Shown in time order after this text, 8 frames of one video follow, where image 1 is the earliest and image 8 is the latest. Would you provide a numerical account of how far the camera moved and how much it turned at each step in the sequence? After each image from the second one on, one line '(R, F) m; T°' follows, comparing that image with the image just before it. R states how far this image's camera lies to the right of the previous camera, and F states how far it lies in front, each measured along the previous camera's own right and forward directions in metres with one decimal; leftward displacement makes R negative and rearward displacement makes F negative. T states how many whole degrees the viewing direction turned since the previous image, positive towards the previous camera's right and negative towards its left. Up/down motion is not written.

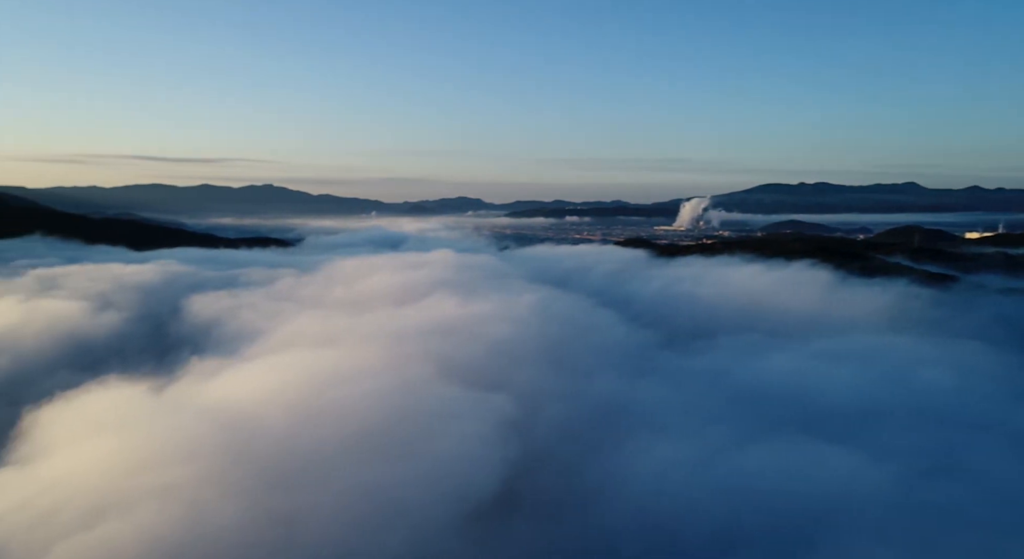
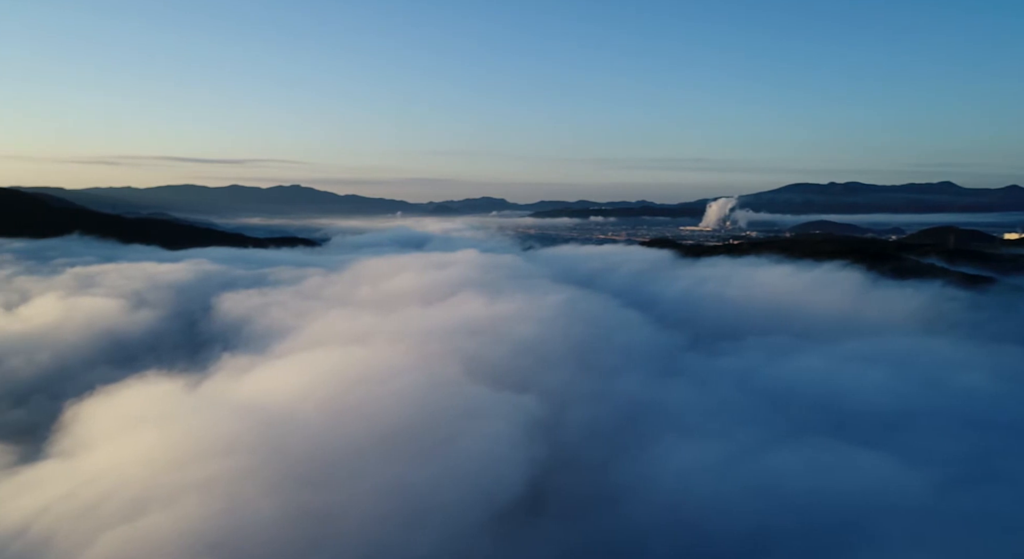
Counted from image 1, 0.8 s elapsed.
(-0.3, -0.3) m; -2°
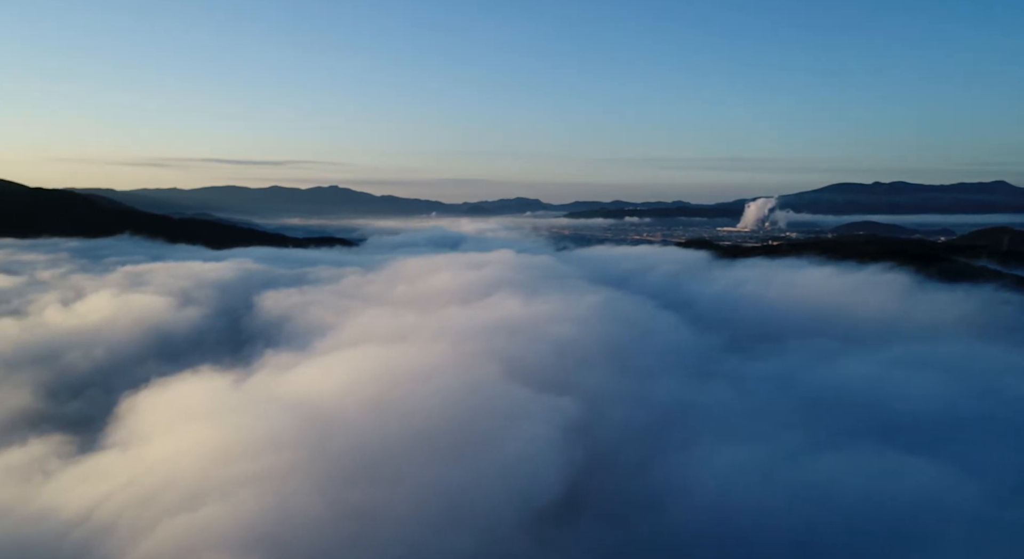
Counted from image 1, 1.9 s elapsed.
(-0.5, -0.4) m; -3°
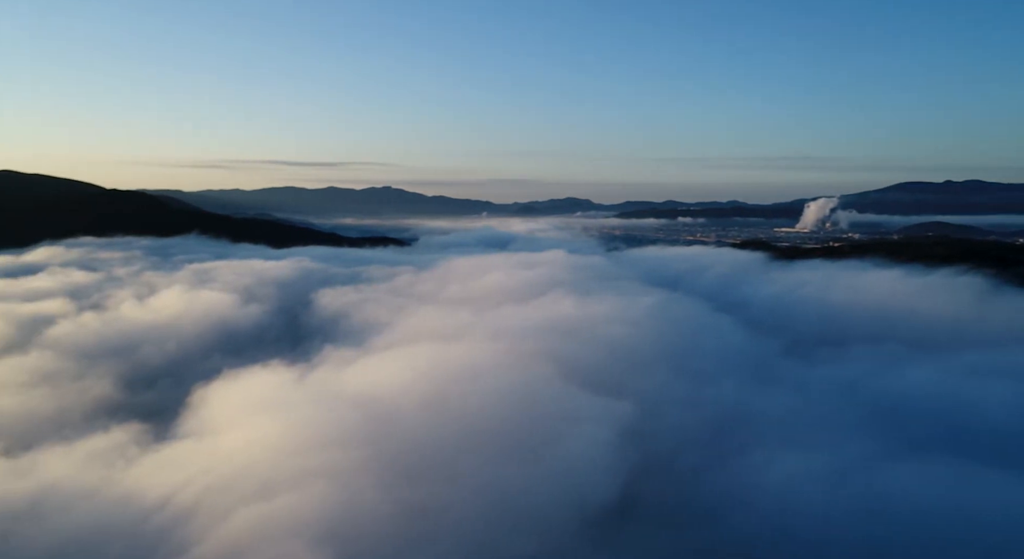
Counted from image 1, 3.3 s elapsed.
(-0.6, -0.4) m; -4°
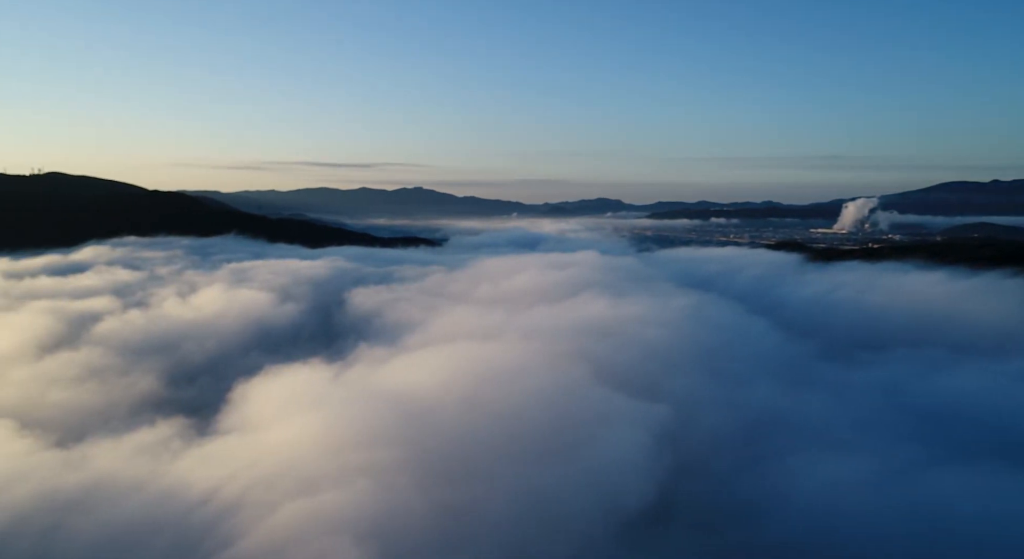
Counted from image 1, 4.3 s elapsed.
(-0.3, -0.1) m; -2°
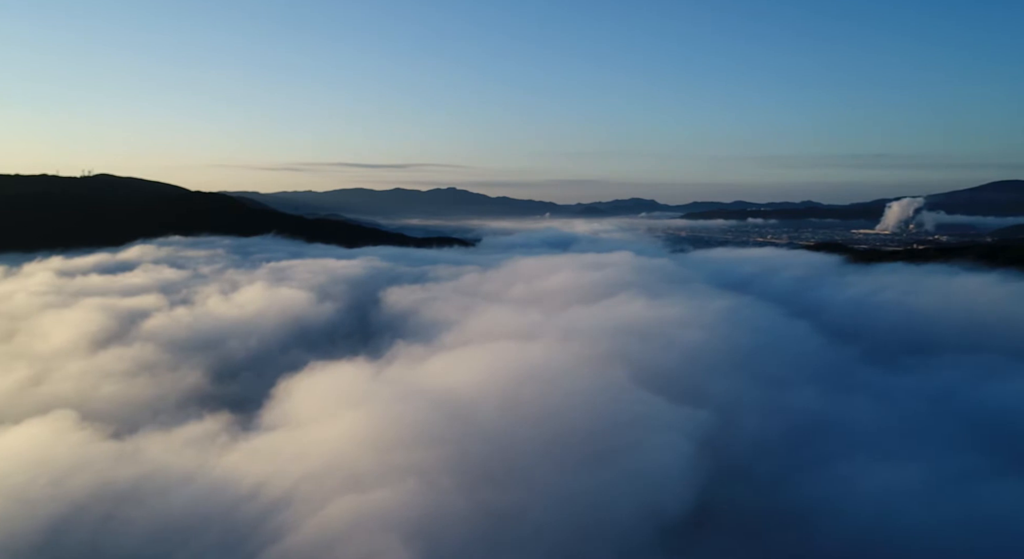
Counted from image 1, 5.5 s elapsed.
(-0.4, 0.0) m; -2°
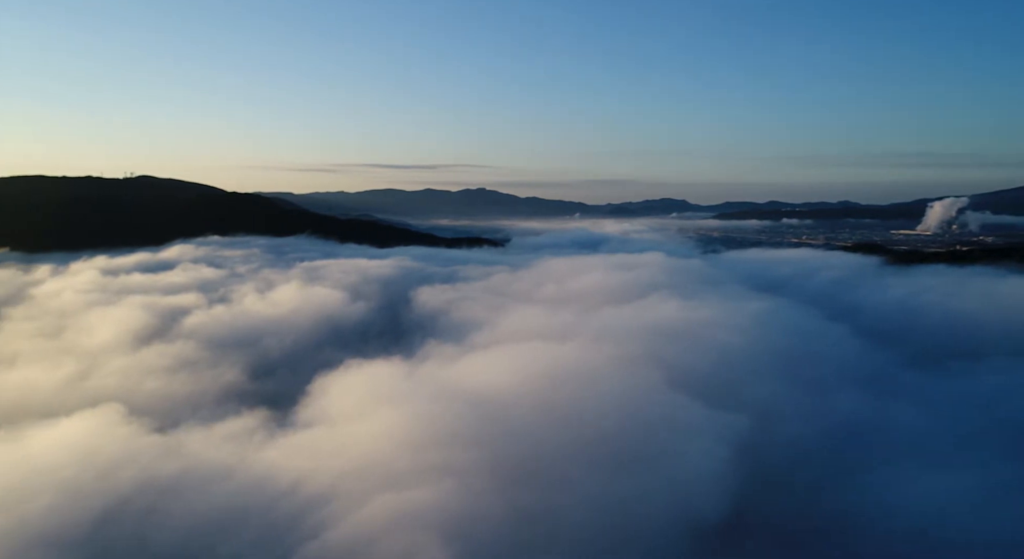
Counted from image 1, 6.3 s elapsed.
(-0.3, +0.1) m; -2°
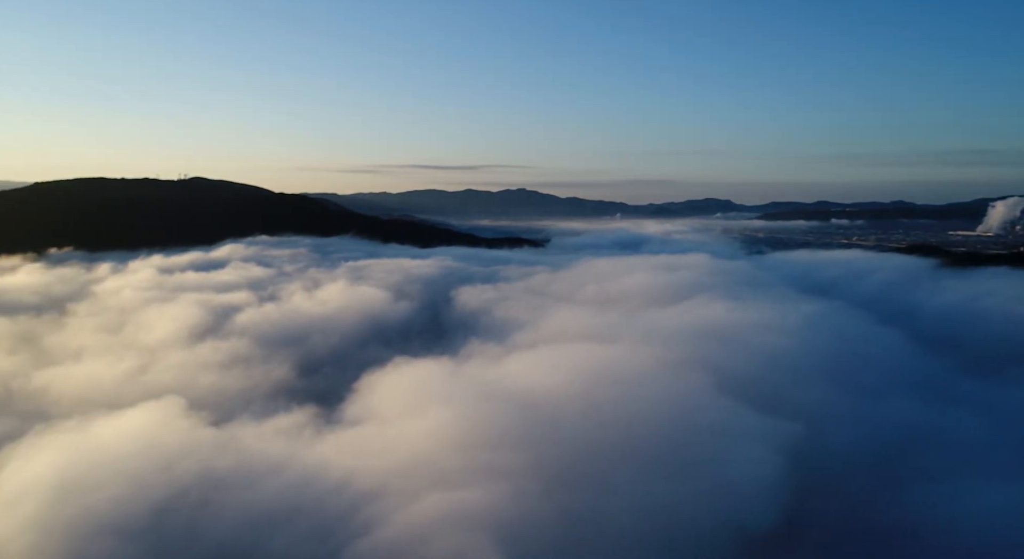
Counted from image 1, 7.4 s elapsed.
(-0.4, +0.3) m; -3°
